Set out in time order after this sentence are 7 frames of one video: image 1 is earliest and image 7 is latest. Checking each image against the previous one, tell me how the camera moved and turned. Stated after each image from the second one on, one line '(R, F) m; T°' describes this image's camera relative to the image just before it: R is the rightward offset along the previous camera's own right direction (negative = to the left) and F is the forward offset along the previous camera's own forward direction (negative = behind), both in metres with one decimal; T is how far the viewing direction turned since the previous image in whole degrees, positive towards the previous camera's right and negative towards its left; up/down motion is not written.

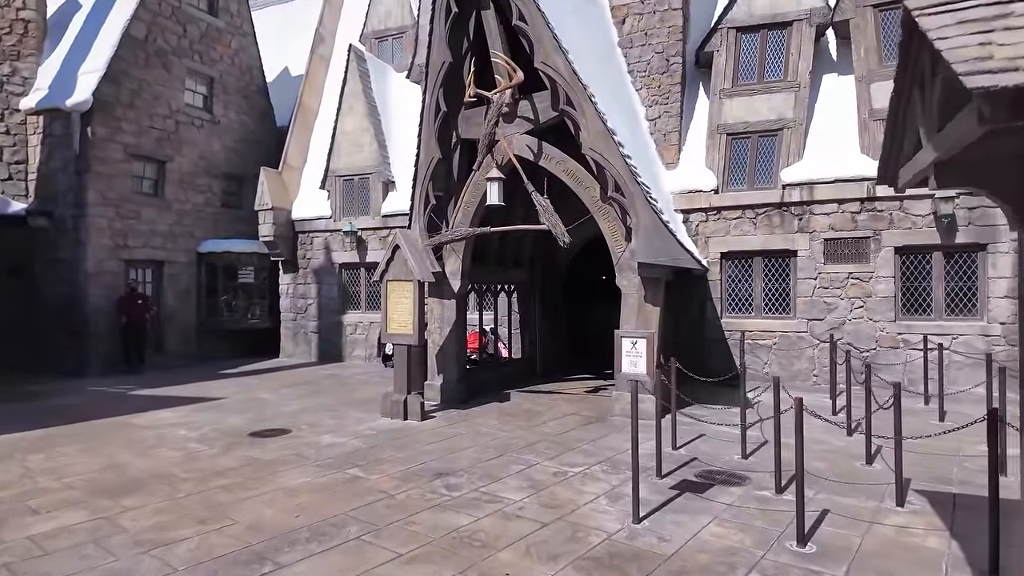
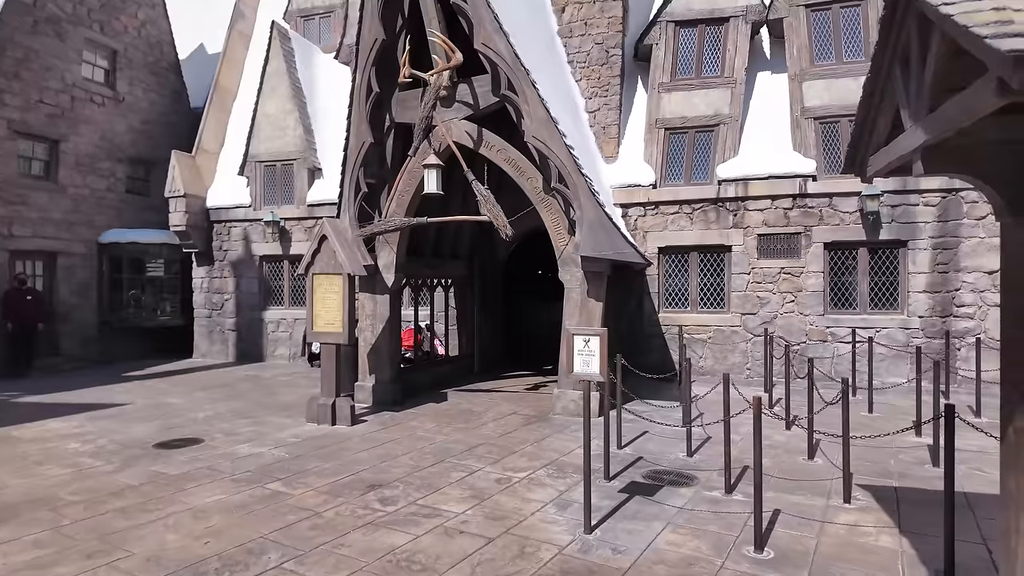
(-0.1, +0.5) m; +7°
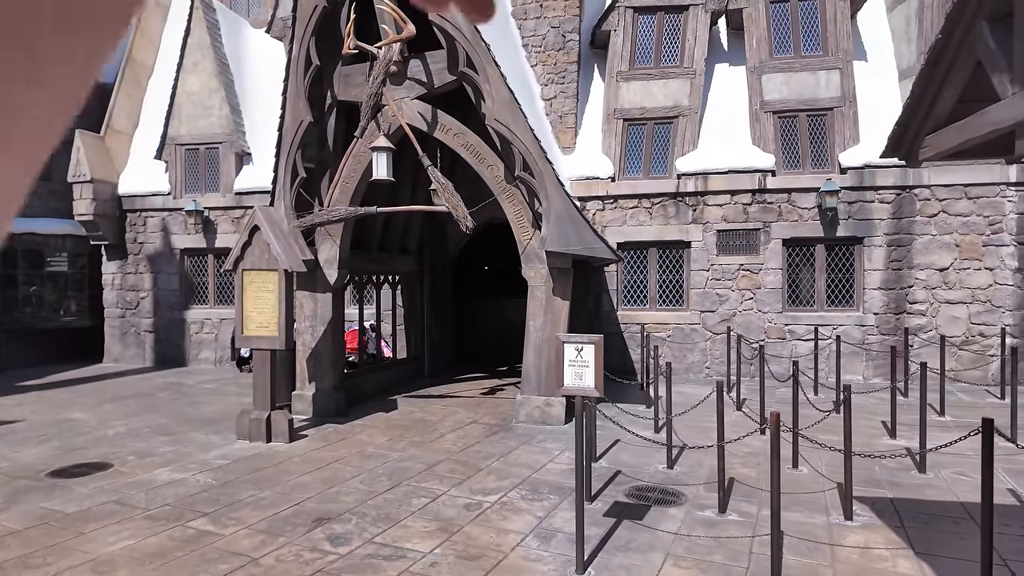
(-0.3, +0.8) m; +6°
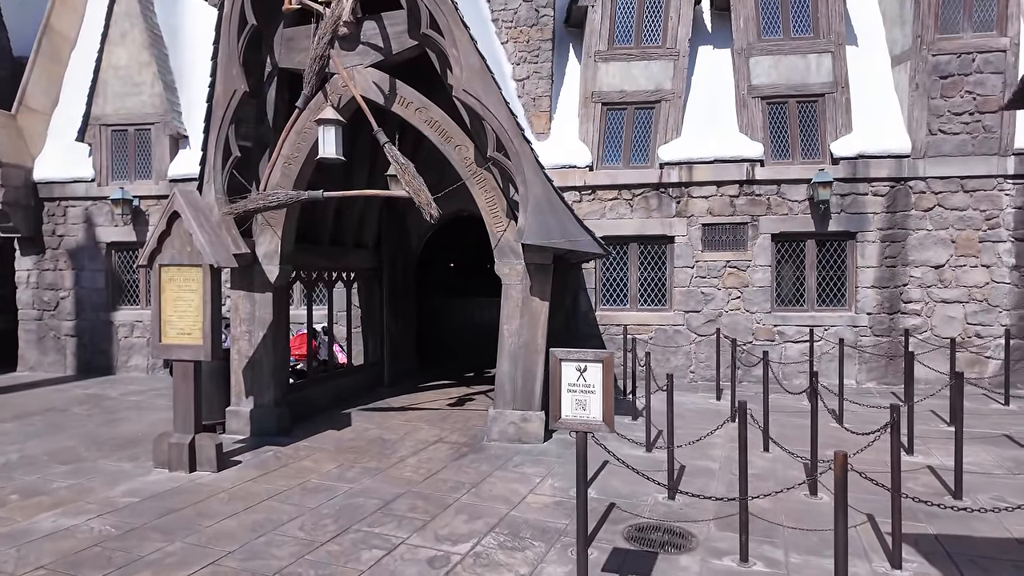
(-0.1, +1.1) m; +3°
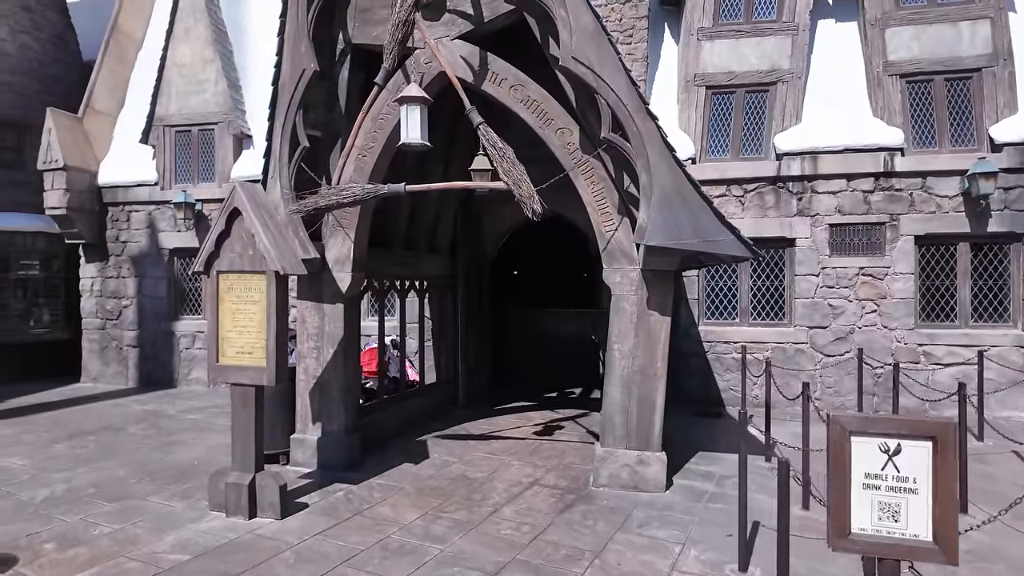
(-0.6, +1.2) m; -5°
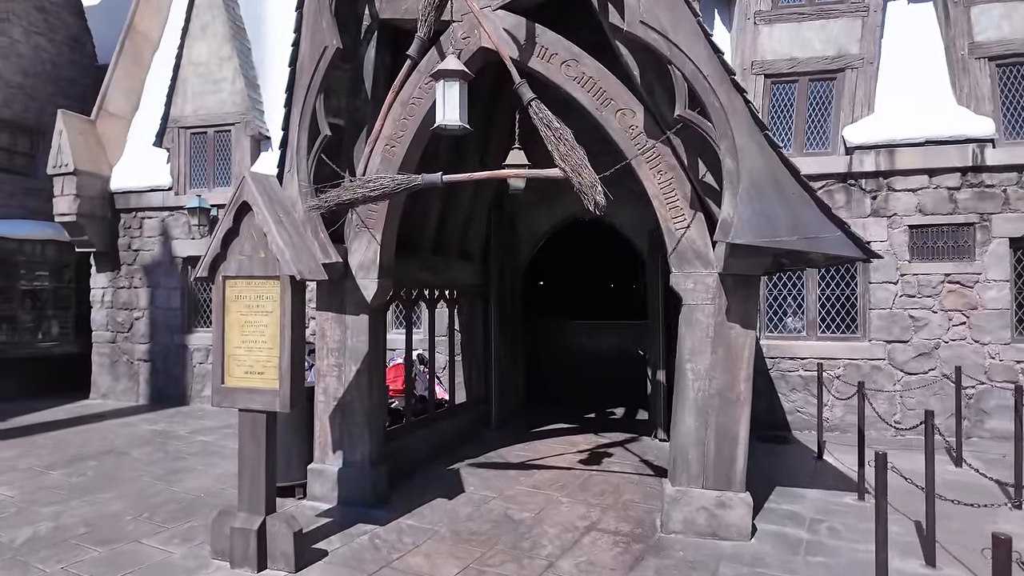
(-0.3, +0.9) m; -2°
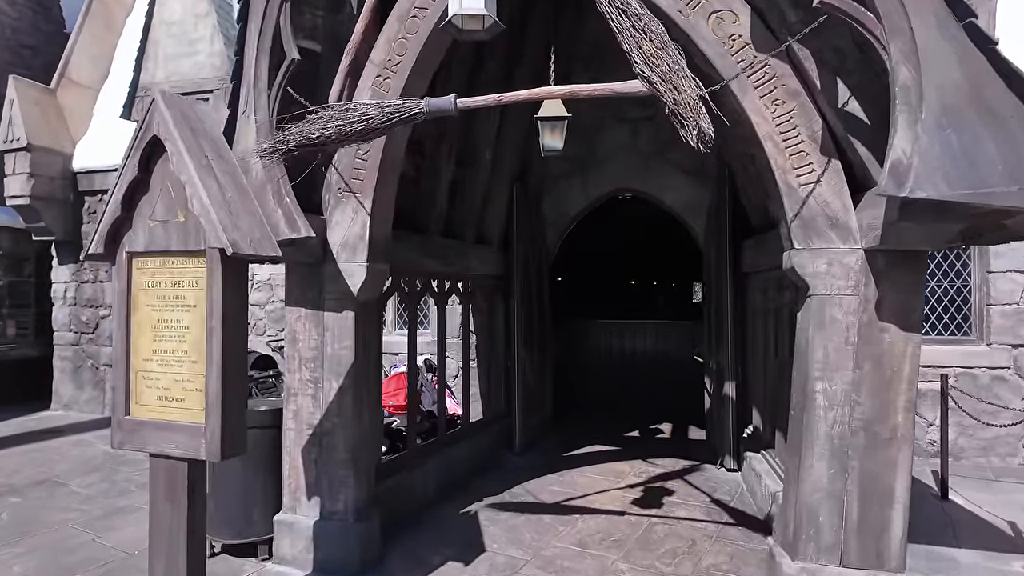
(-0.2, +1.6) m; -1°
